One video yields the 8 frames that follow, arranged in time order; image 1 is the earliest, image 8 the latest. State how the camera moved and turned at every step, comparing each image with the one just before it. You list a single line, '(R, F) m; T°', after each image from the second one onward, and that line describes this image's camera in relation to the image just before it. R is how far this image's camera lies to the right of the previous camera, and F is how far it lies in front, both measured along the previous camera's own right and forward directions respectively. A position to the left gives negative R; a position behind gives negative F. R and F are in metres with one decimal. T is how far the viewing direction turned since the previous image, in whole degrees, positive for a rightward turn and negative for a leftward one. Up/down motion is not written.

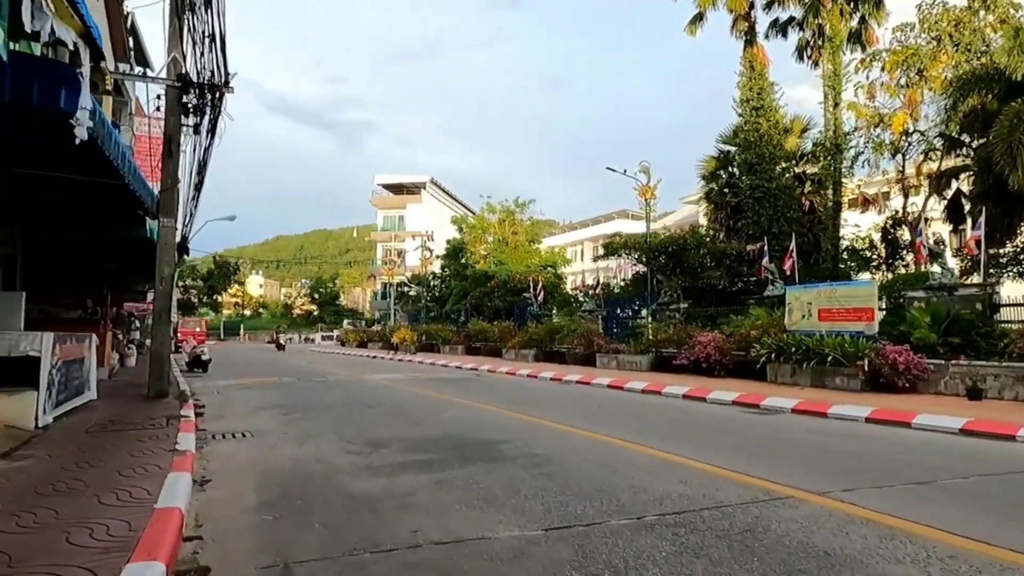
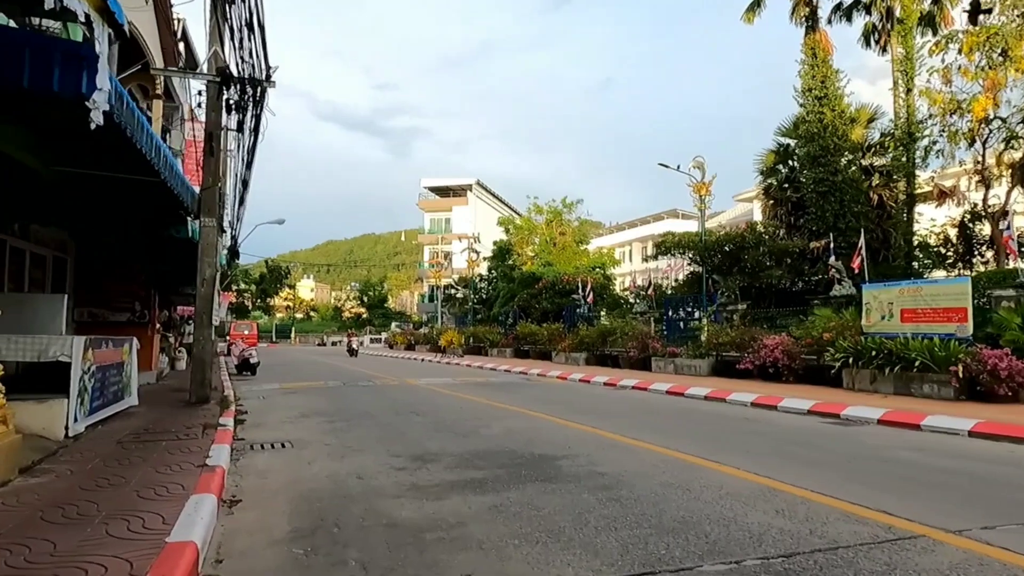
(-0.1, +0.8) m; -4°
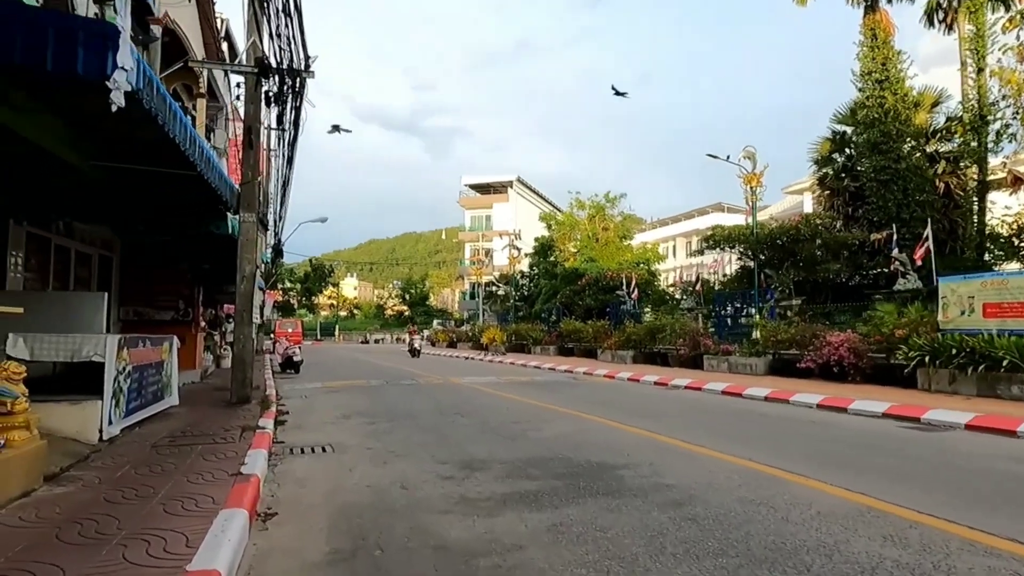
(-0.1, +0.6) m; -3°
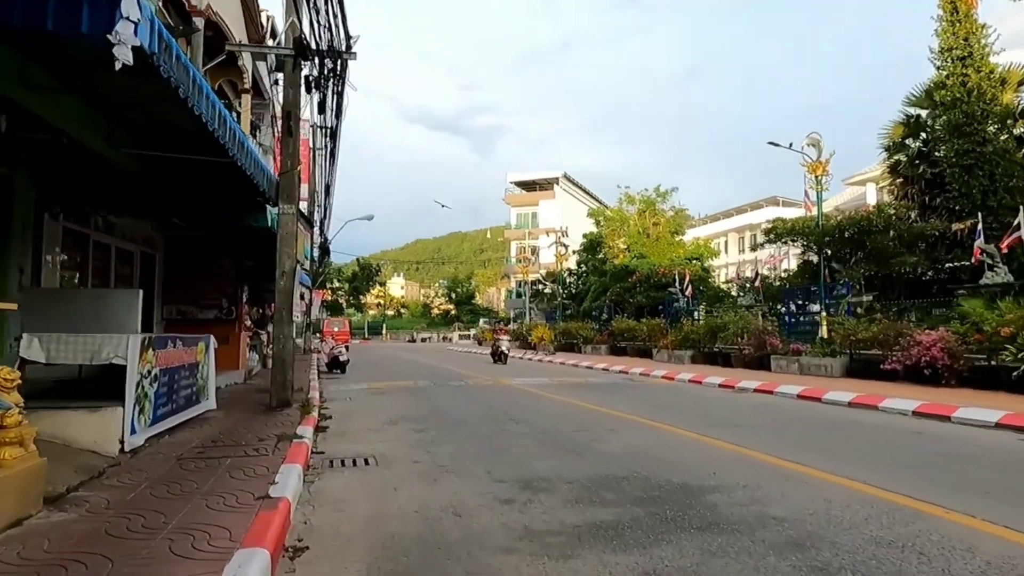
(-0.2, +0.9) m; -4°
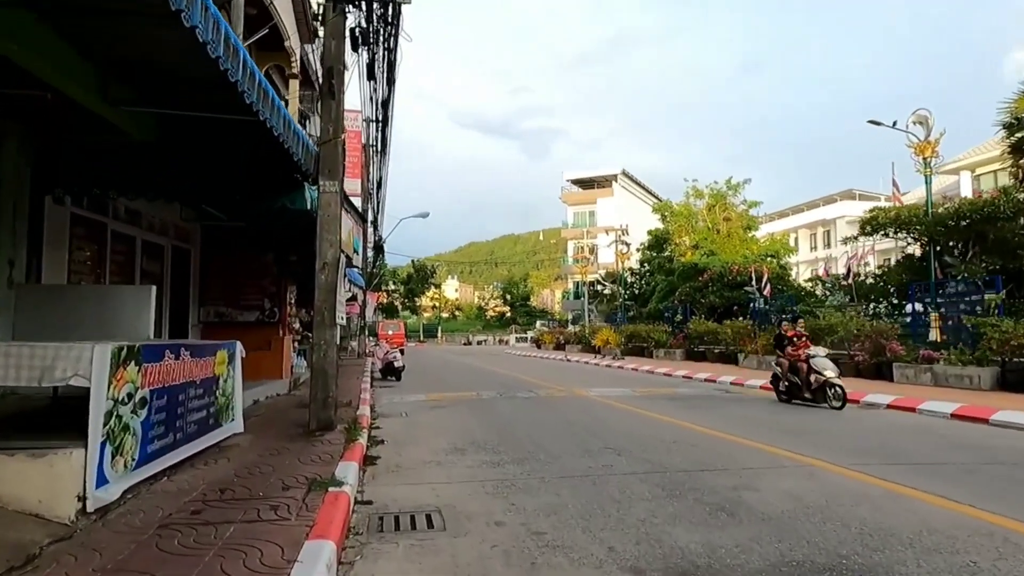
(-0.5, +2.1) m; -5°
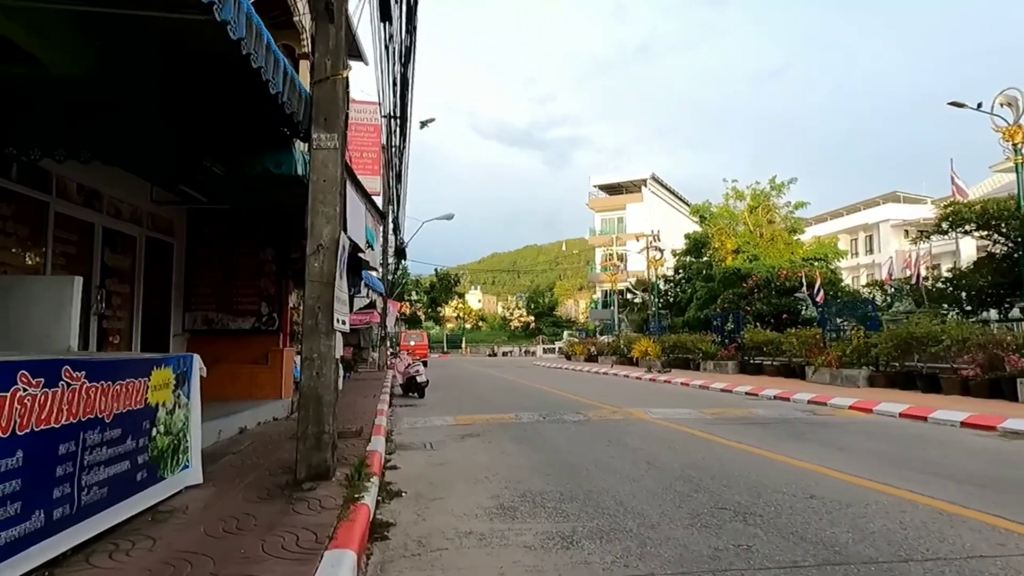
(-0.4, +2.4) m; -2°
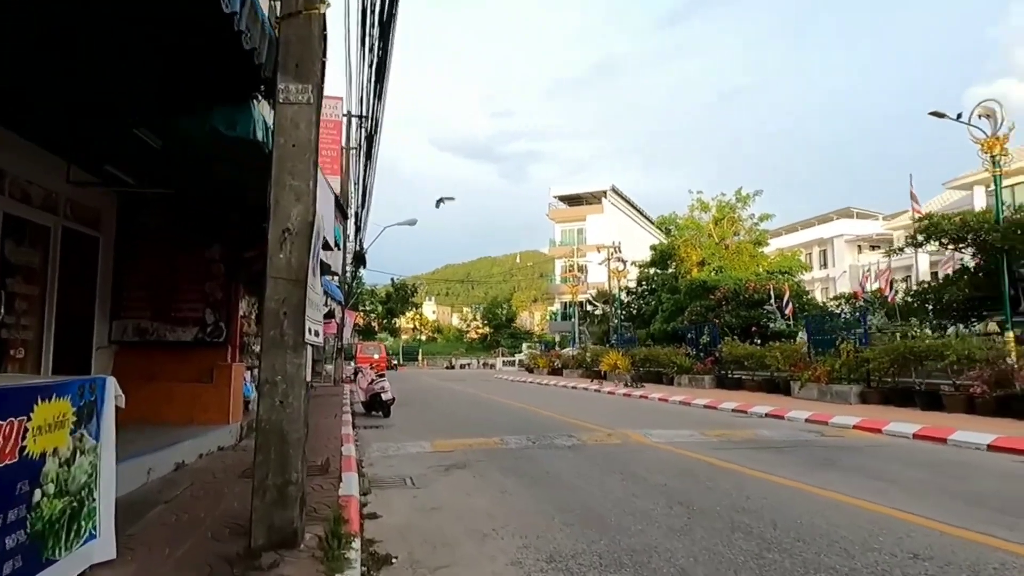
(-0.5, +1.4) m; +4°
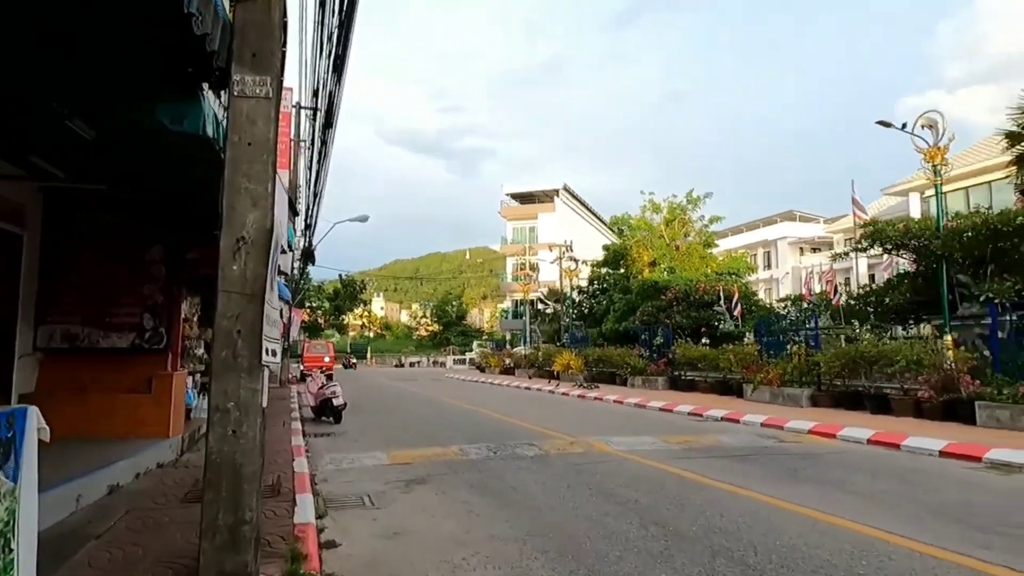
(-0.2, +0.4) m; +4°
